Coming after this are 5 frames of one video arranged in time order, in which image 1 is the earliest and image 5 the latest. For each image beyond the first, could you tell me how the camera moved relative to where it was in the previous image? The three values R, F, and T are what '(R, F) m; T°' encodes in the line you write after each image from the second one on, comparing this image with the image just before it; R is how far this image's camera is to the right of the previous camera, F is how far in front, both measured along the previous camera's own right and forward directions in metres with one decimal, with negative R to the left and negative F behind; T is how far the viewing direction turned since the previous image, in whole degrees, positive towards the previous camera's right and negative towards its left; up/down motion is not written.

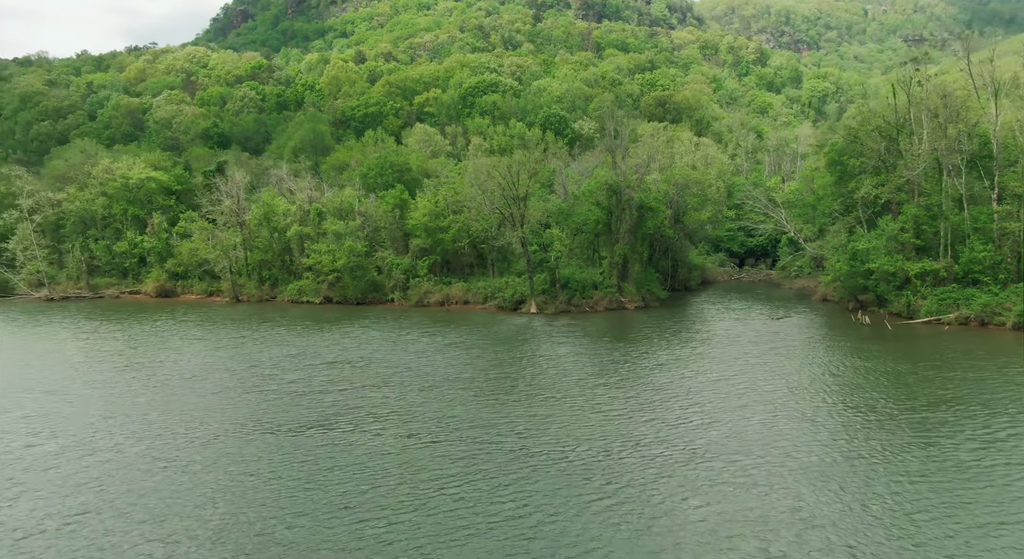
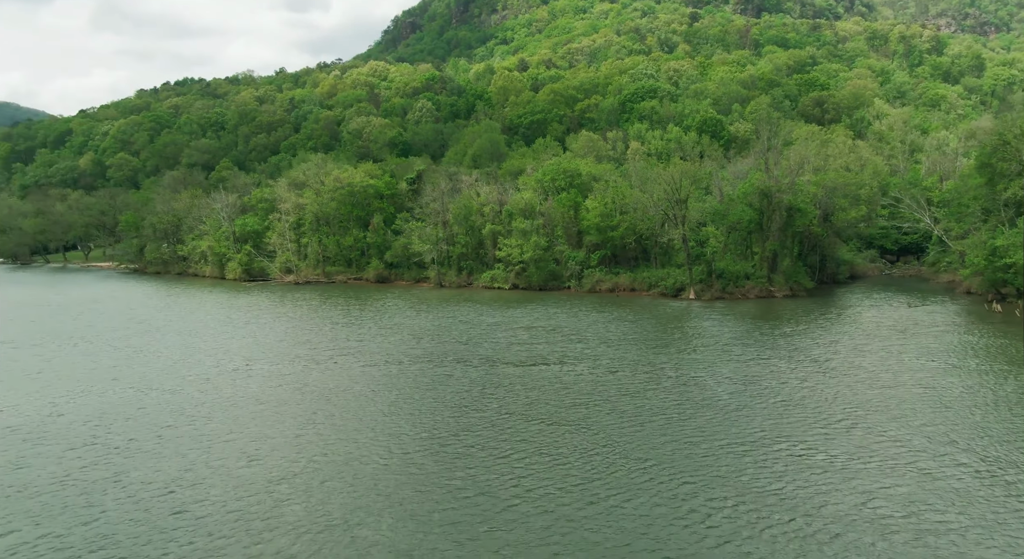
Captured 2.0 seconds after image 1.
(-0.9, -11.7) m; -11°
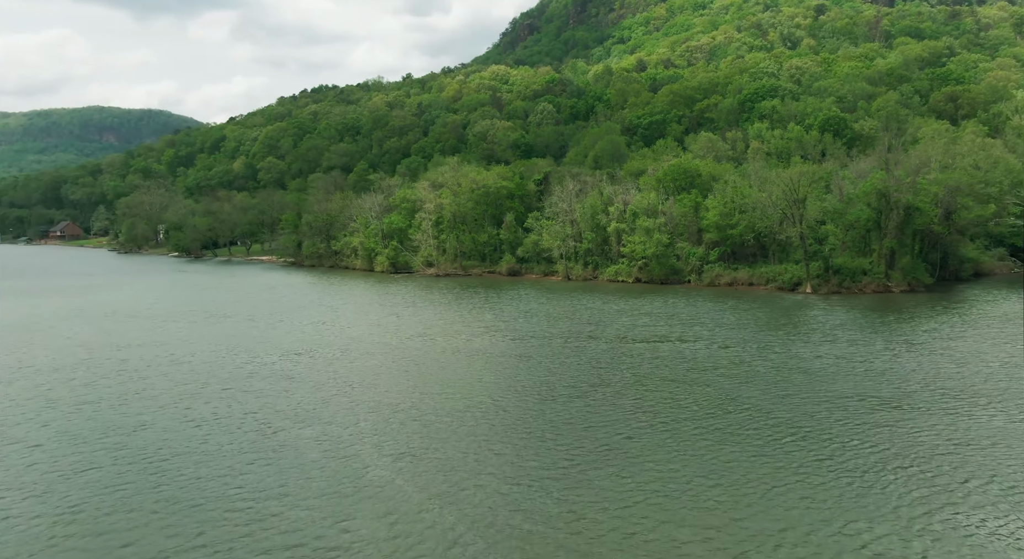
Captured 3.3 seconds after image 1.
(-1.0, -6.9) m; -8°
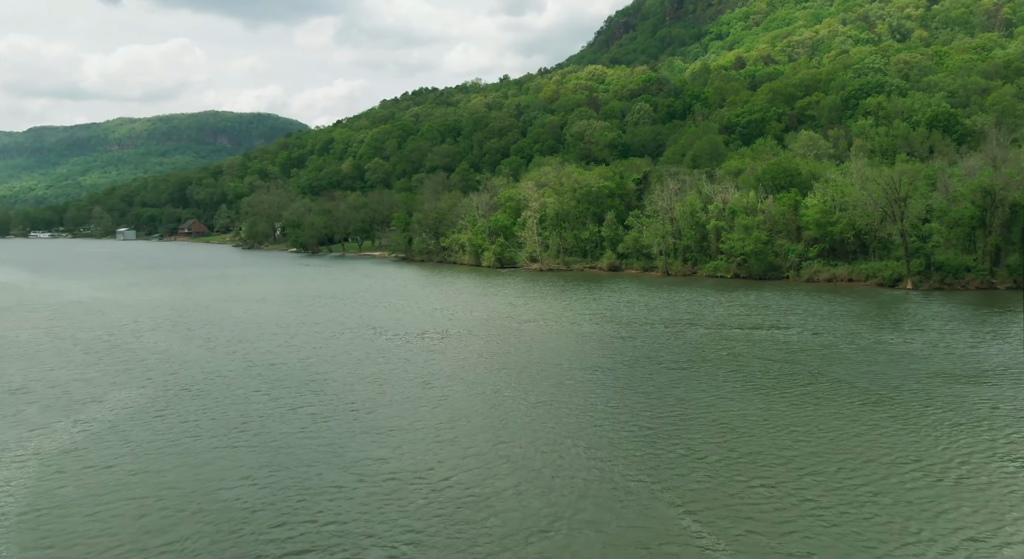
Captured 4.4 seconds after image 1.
(-1.0, -4.8) m; -7°
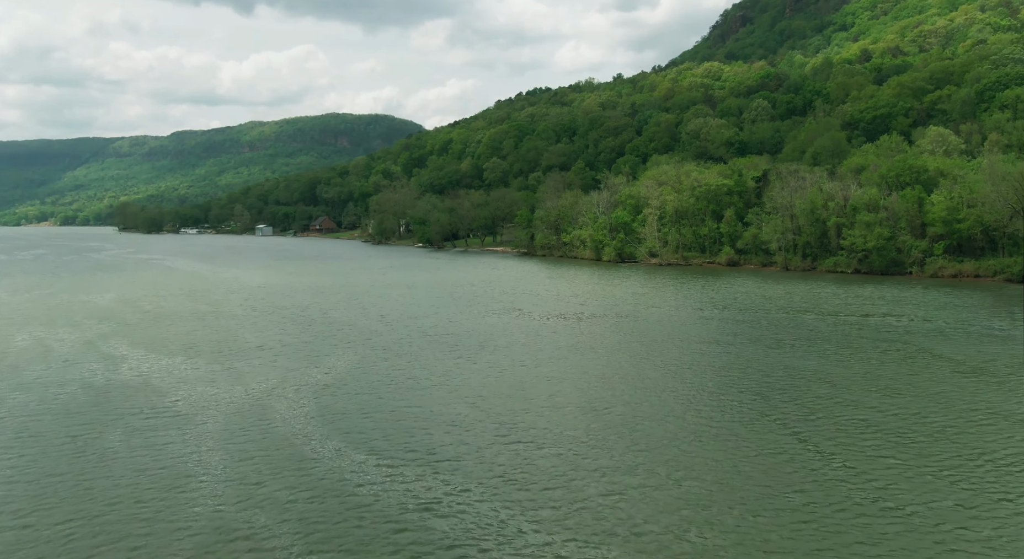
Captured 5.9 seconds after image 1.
(-1.3, -5.5) m; -8°
